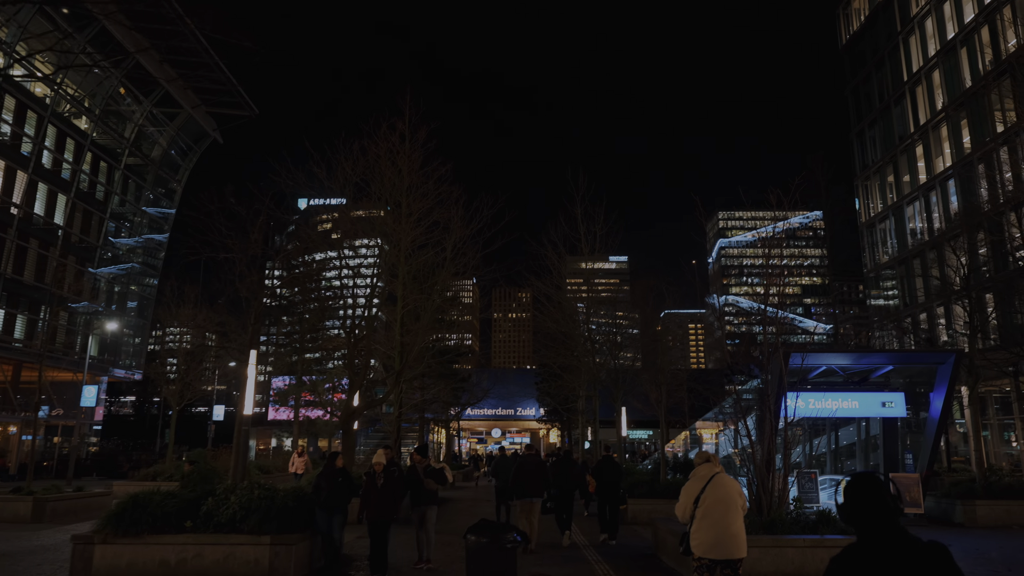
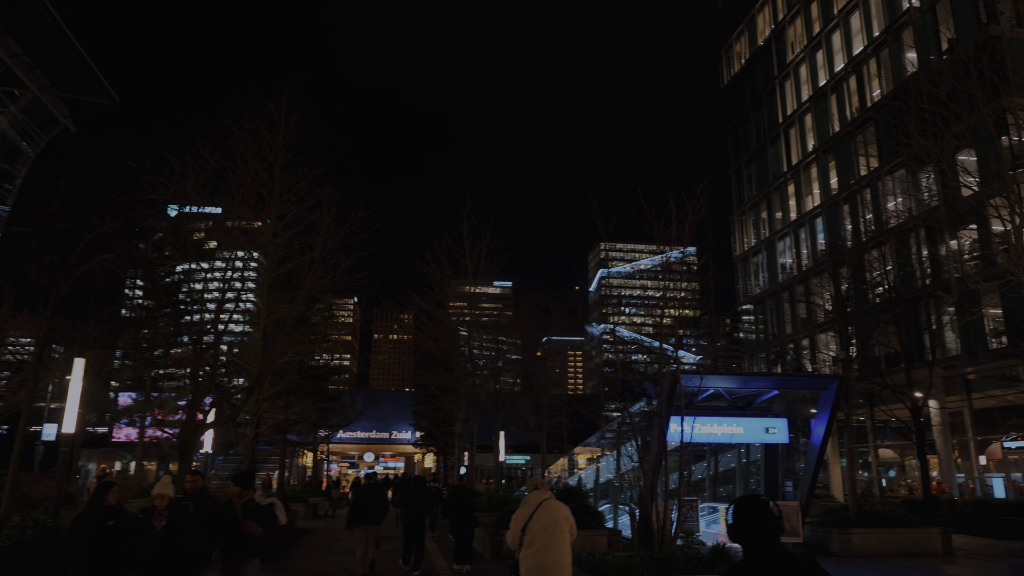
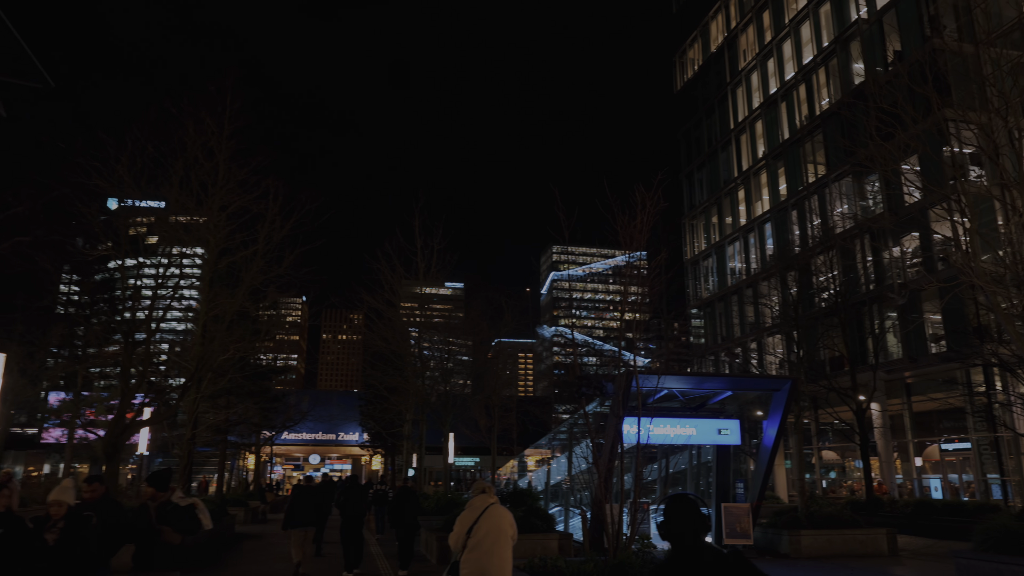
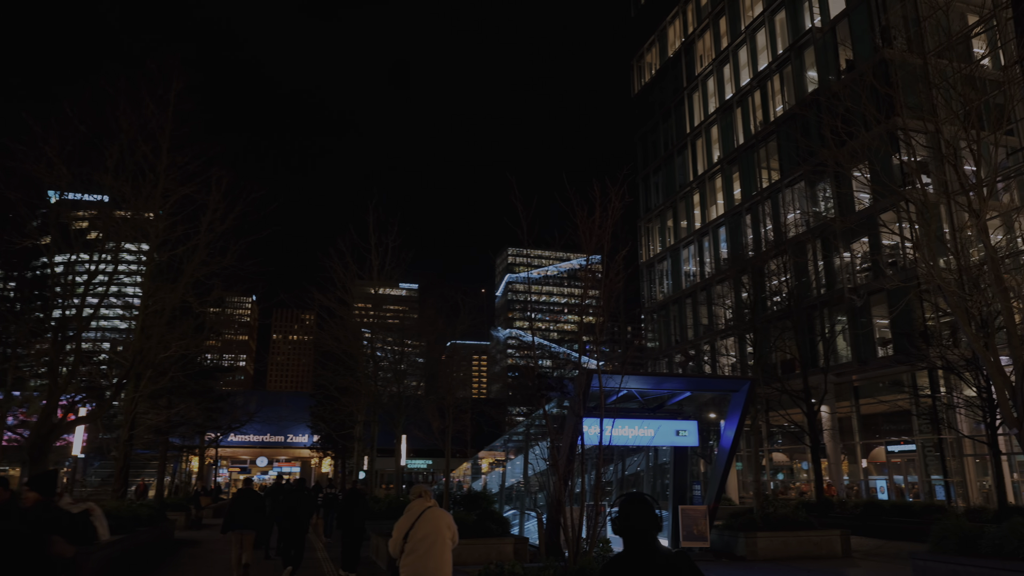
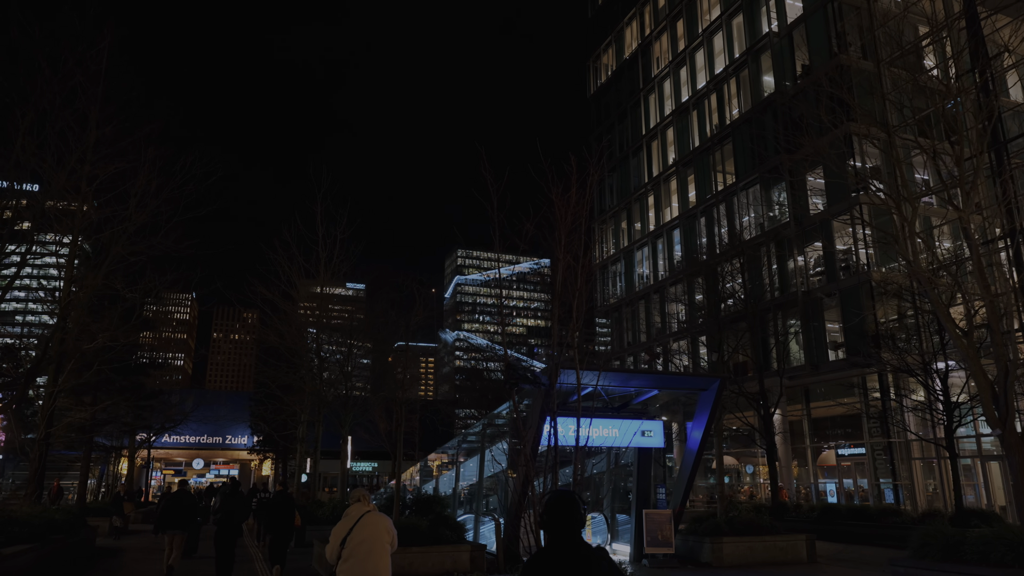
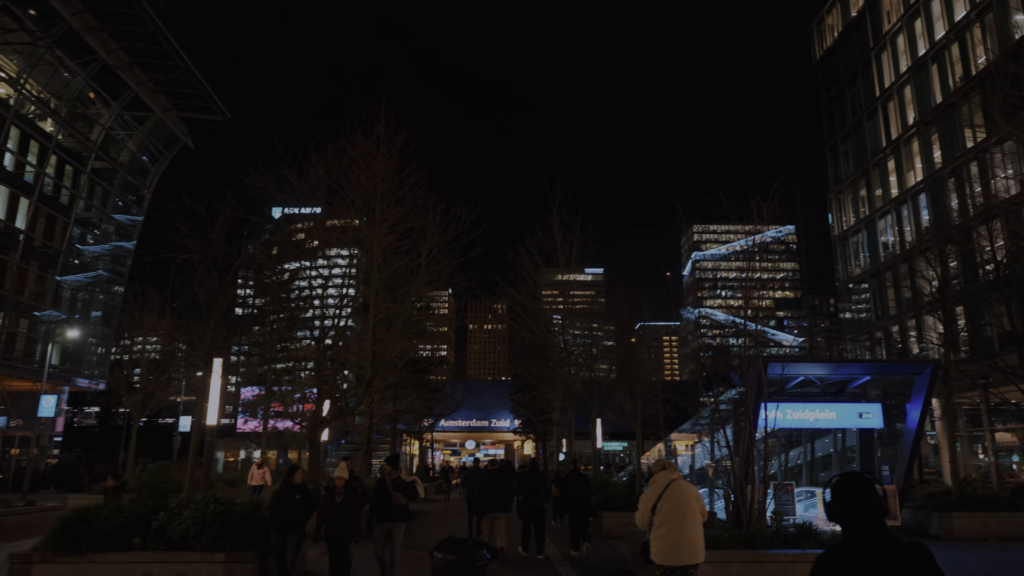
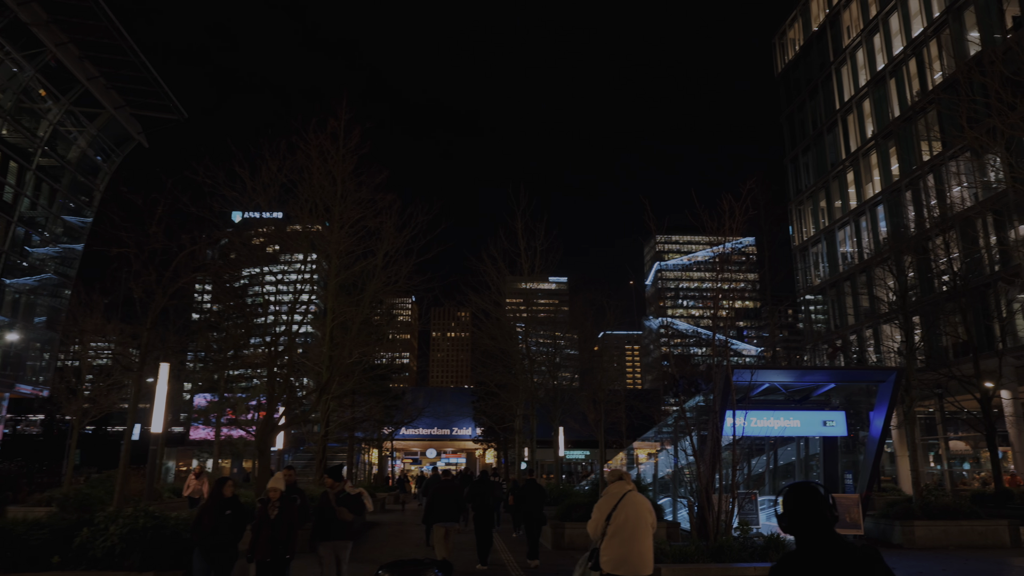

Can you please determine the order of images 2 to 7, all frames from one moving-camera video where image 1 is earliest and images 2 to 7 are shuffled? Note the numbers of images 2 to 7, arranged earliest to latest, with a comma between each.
6, 7, 2, 3, 4, 5
